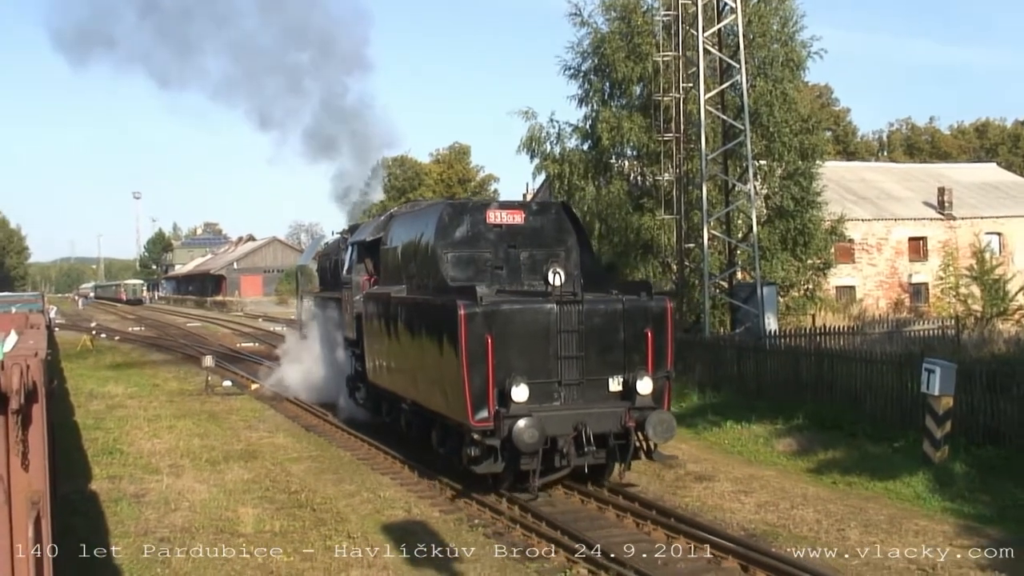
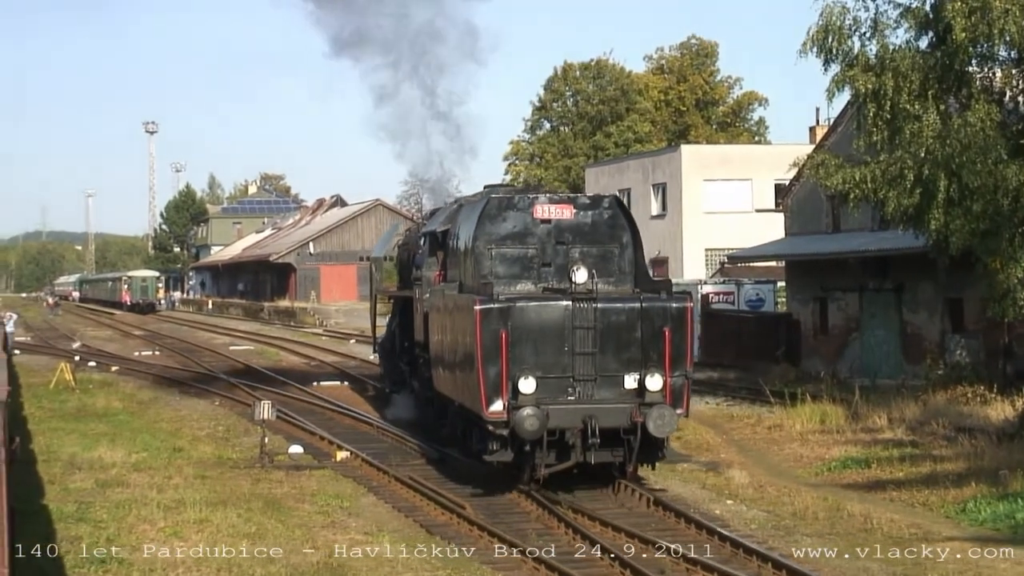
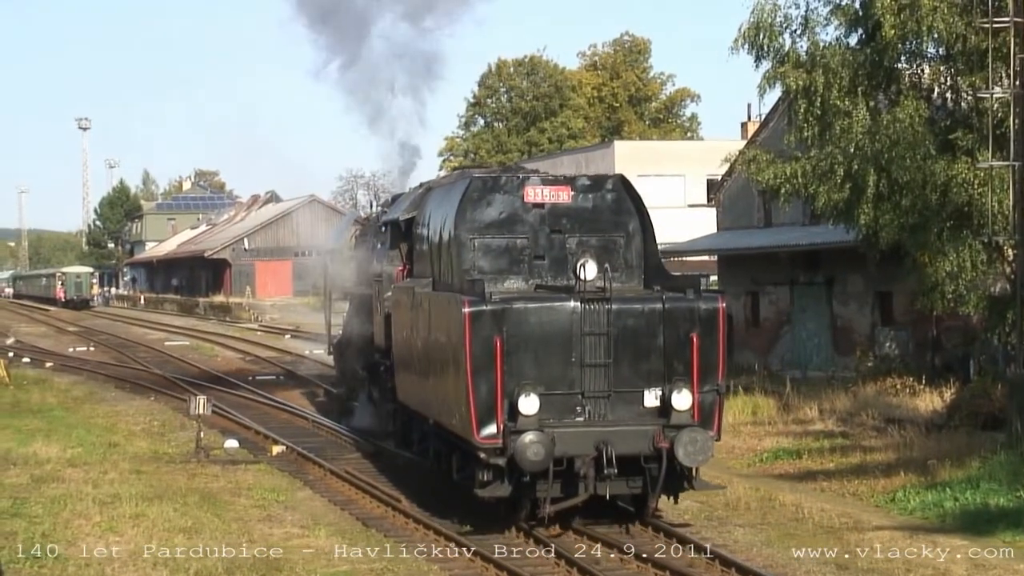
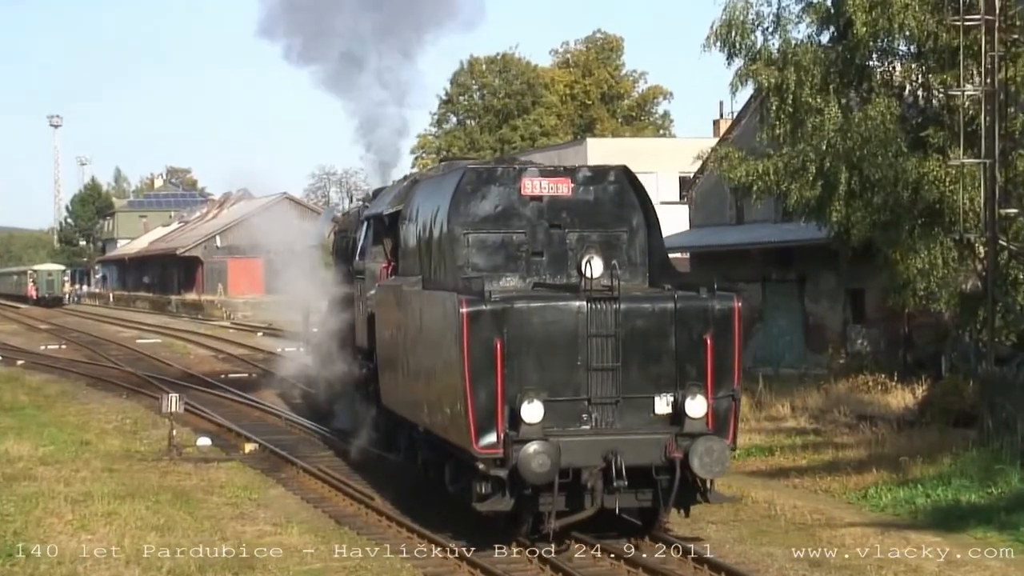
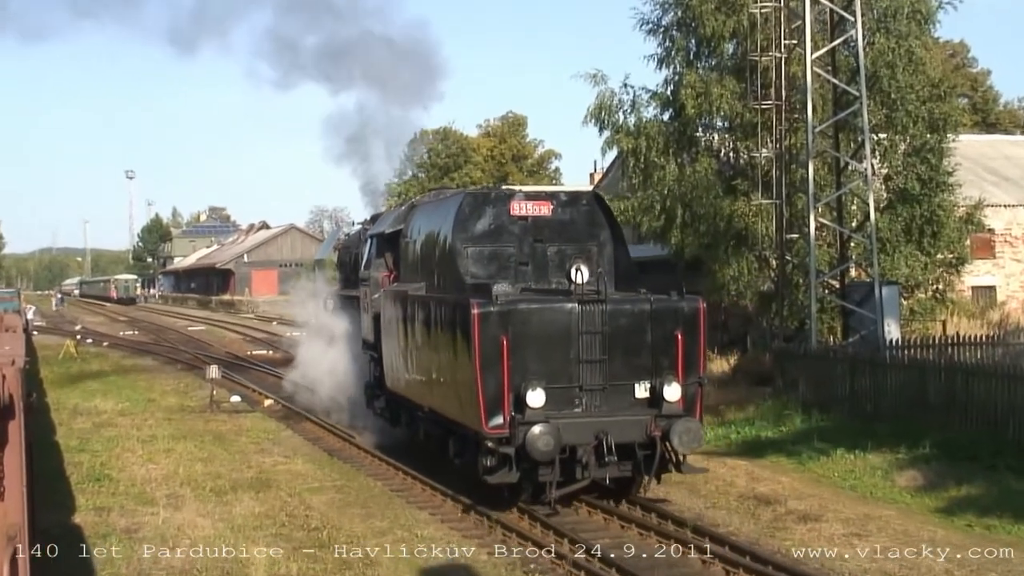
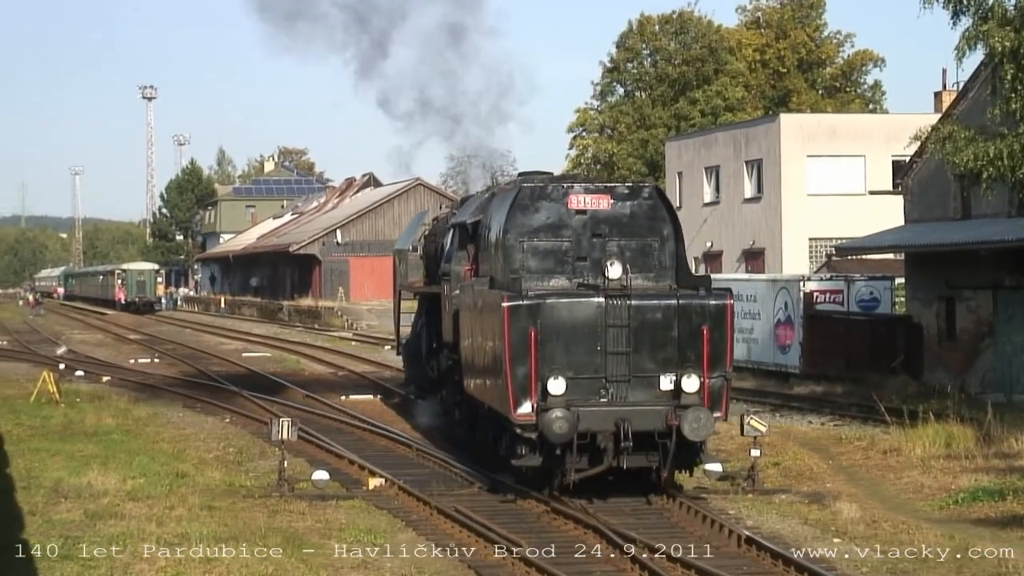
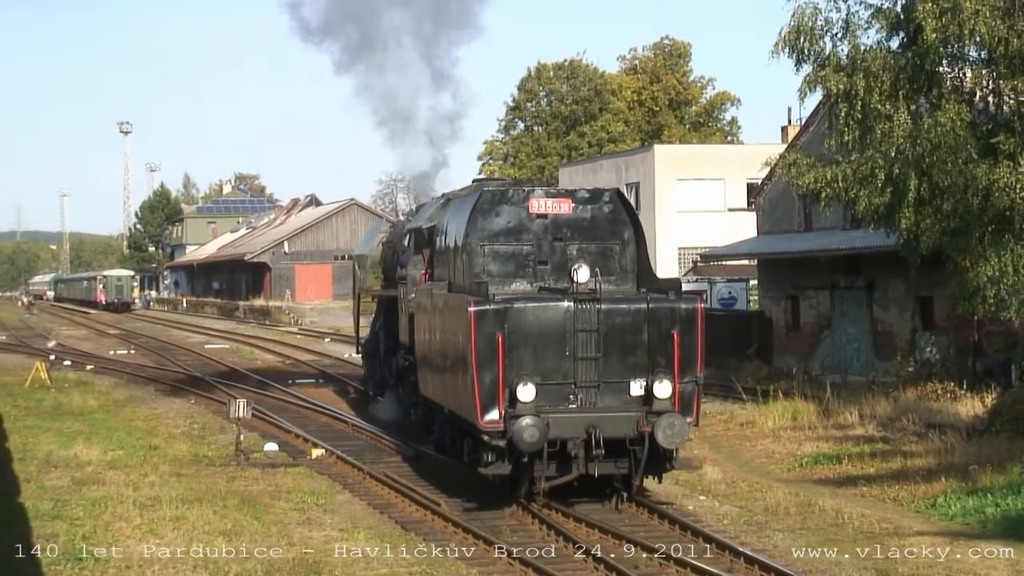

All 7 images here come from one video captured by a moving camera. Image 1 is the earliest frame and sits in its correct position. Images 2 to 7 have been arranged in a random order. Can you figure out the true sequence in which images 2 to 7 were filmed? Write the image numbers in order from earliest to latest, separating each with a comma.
5, 4, 3, 7, 2, 6
